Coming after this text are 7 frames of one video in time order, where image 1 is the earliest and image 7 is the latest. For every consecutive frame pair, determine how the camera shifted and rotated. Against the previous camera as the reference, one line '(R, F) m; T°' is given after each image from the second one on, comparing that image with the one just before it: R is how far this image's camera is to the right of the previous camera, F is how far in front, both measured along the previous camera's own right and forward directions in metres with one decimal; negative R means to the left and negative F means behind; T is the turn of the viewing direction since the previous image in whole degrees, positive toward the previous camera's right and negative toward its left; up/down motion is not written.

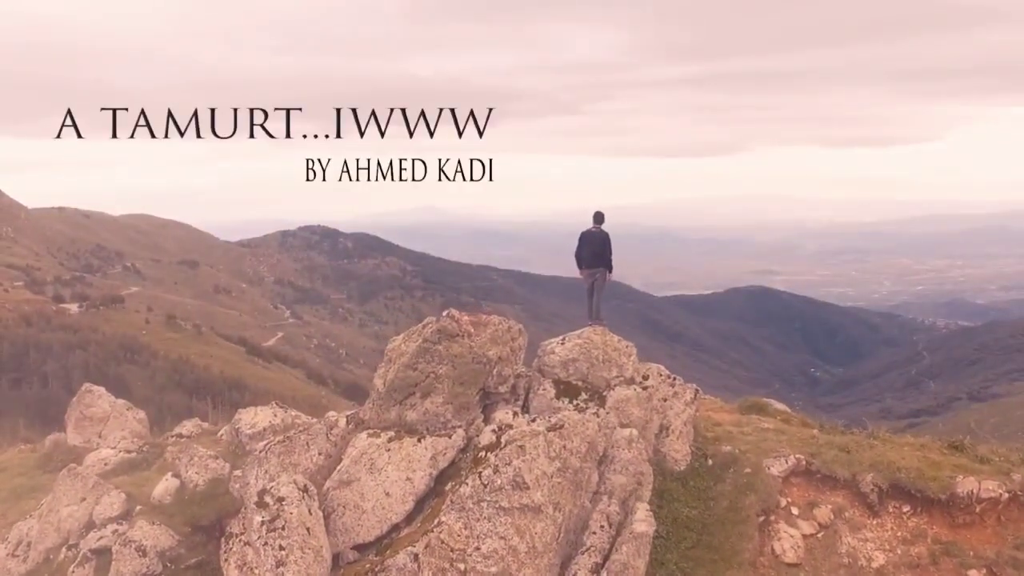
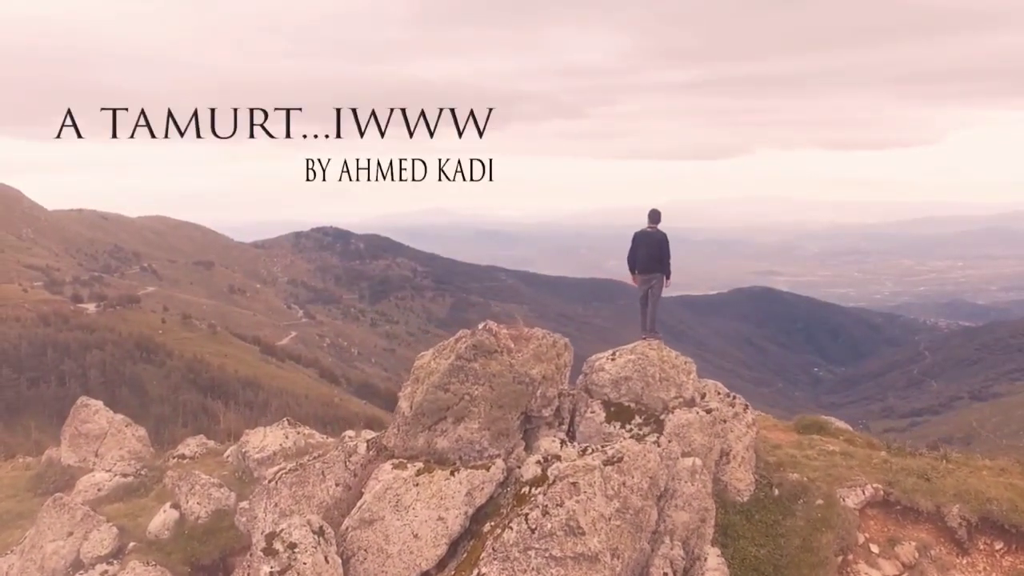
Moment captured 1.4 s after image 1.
(-1.5, -2.7) m; 0°
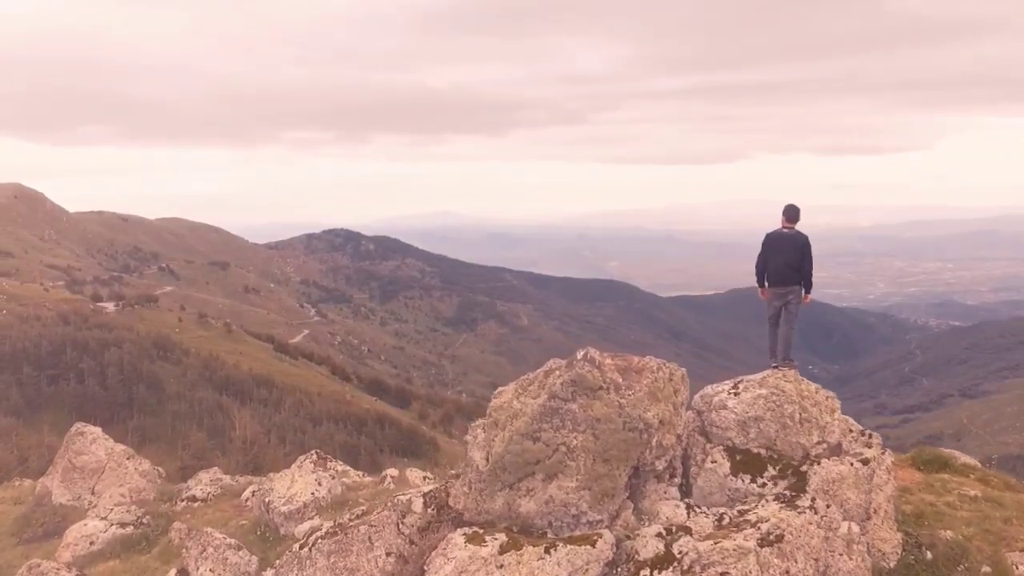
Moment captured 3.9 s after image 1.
(-1.5, -5.2) m; 0°
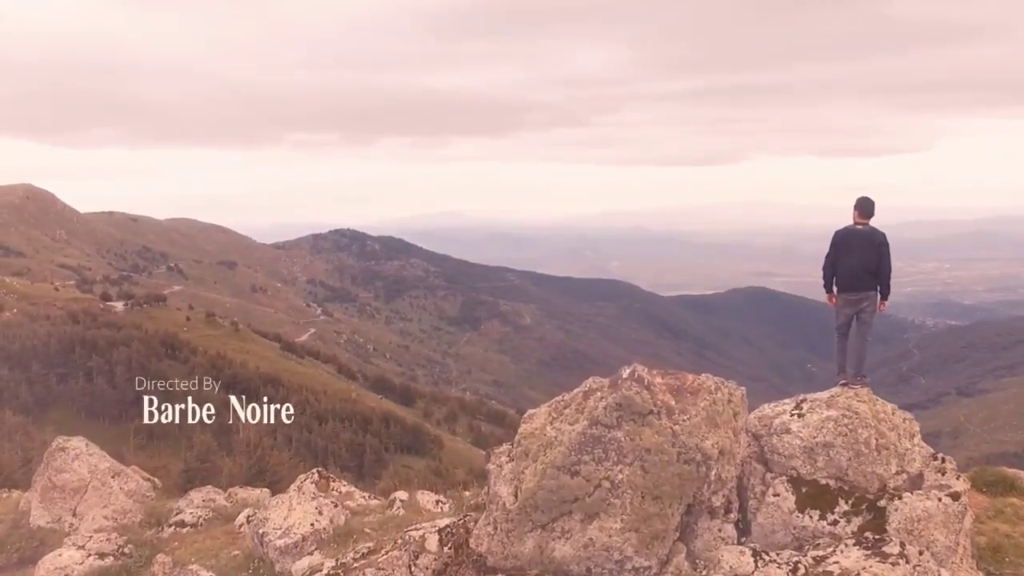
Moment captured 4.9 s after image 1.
(-0.7, -2.3) m; 0°
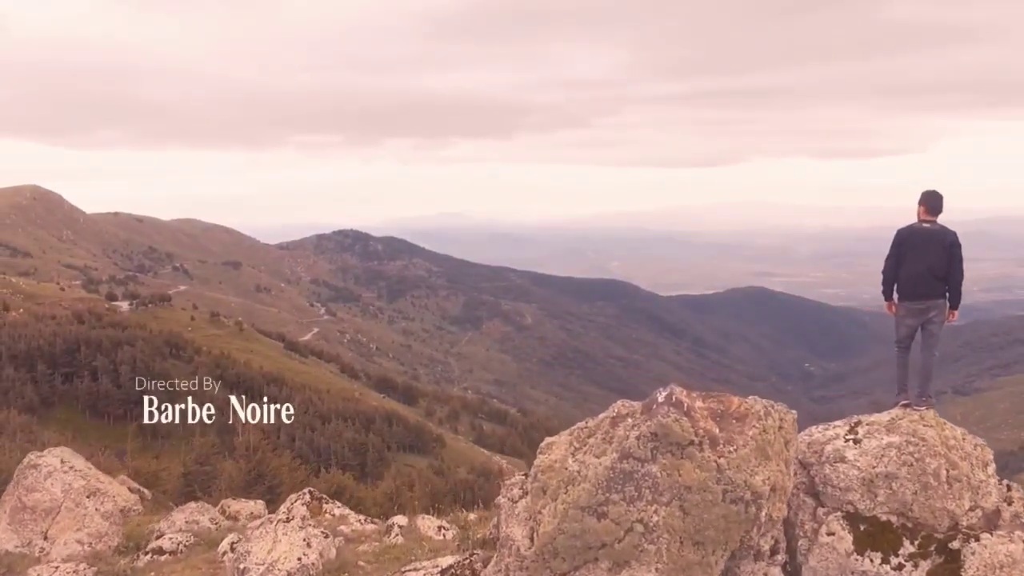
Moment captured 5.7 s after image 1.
(-0.7, -1.7) m; 0°
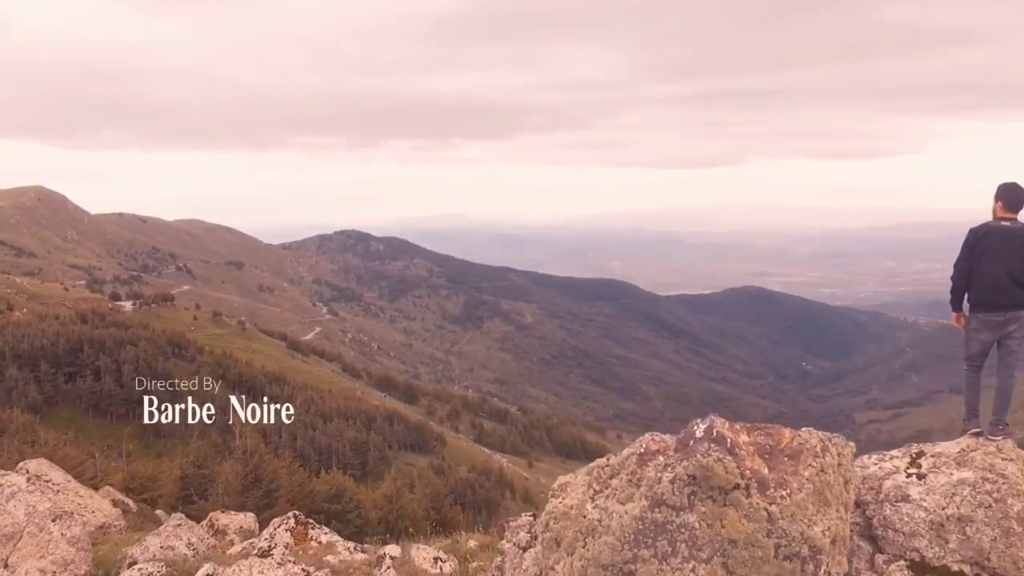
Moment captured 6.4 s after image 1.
(-0.6, -1.5) m; 0°
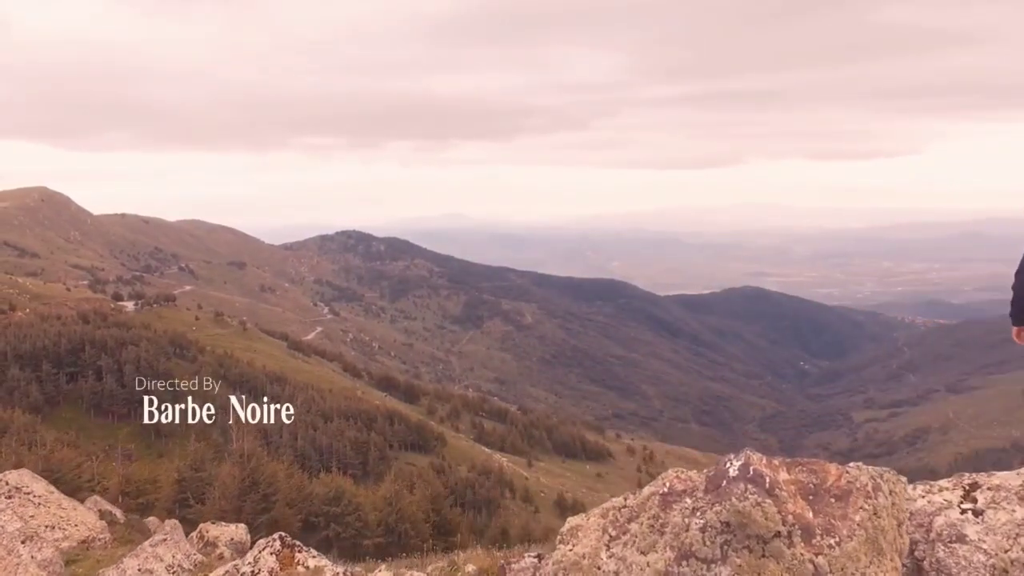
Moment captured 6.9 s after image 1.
(-0.4, -0.9) m; 0°
